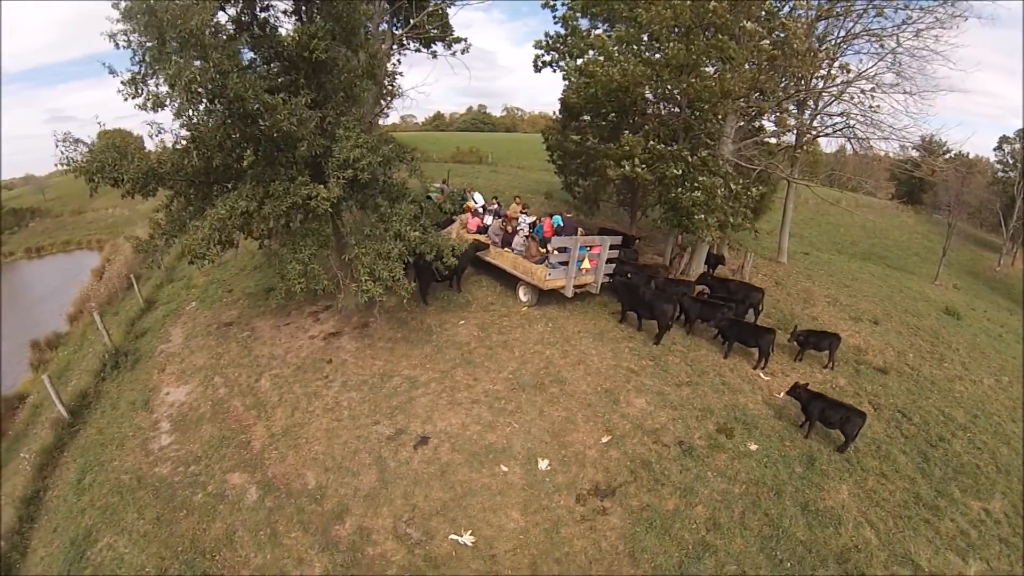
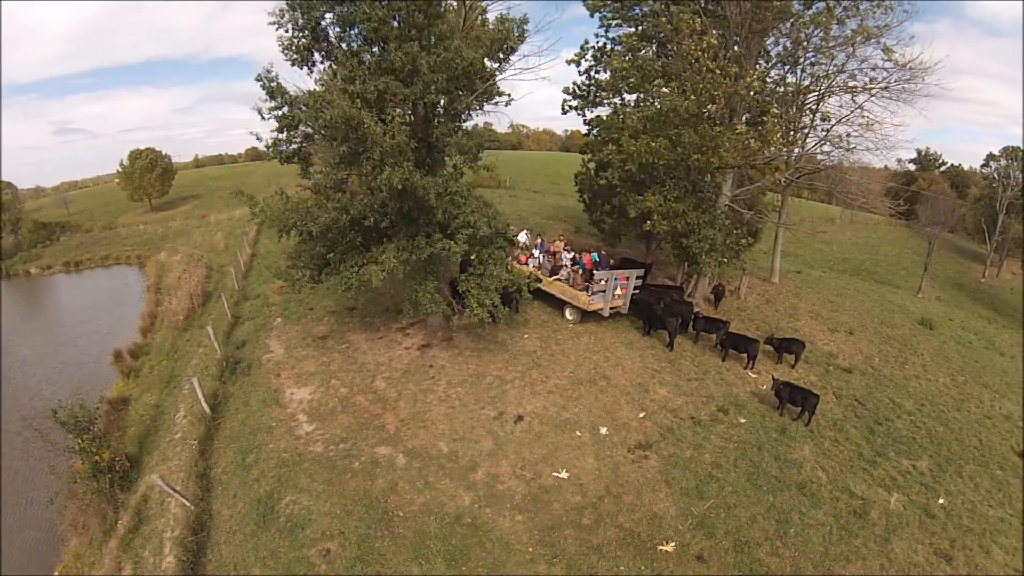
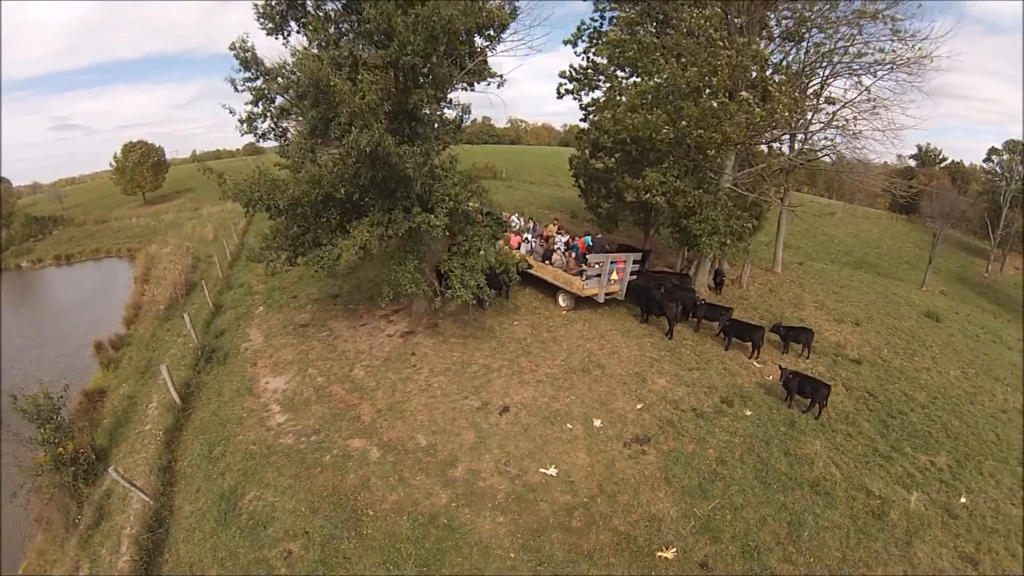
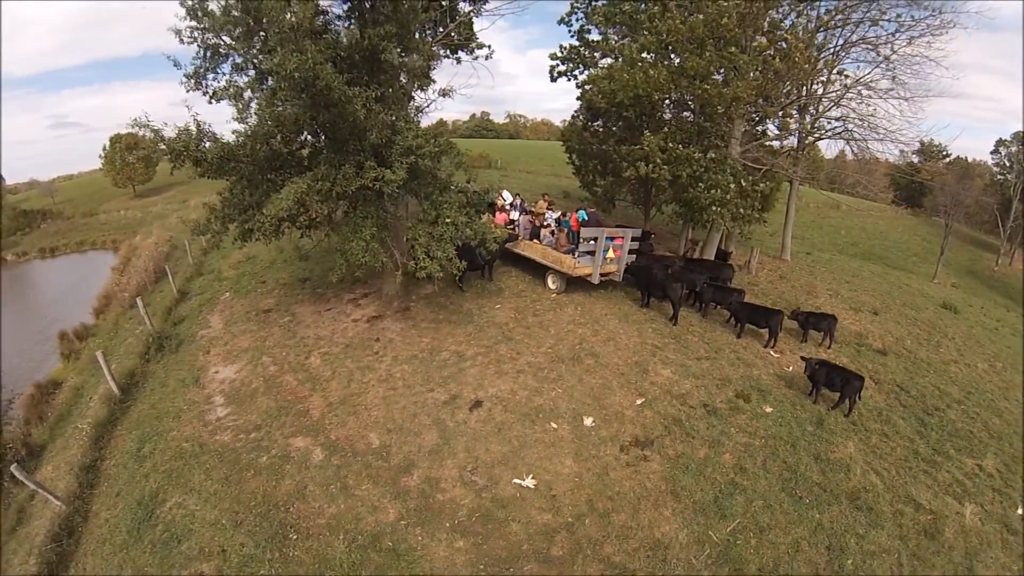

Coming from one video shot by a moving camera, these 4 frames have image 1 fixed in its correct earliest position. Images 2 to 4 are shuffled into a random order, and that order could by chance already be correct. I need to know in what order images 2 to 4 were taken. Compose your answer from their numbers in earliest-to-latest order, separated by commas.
4, 3, 2
